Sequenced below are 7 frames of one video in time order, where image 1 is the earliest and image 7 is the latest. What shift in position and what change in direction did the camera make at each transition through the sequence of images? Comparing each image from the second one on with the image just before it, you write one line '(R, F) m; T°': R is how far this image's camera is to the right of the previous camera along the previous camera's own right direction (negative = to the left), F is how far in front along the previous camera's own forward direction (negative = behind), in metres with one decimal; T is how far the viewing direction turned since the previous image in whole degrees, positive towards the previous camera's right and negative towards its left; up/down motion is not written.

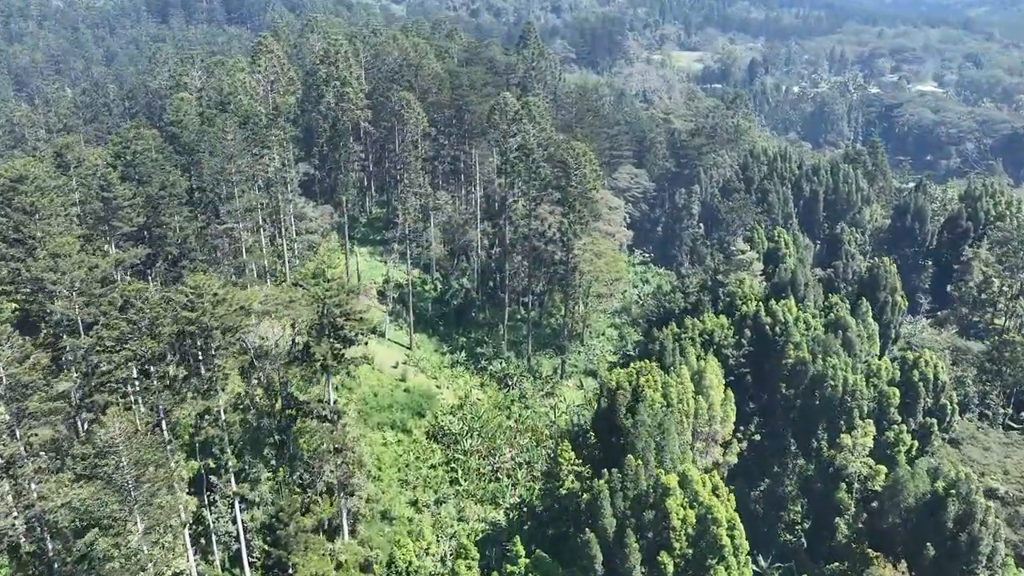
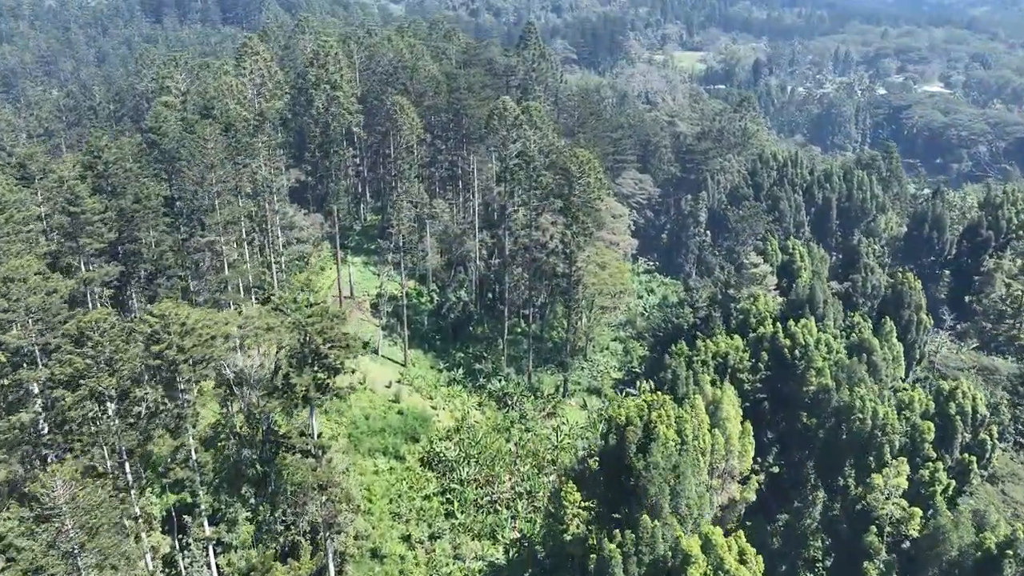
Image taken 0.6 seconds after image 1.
(0.0, +2.8) m; 0°
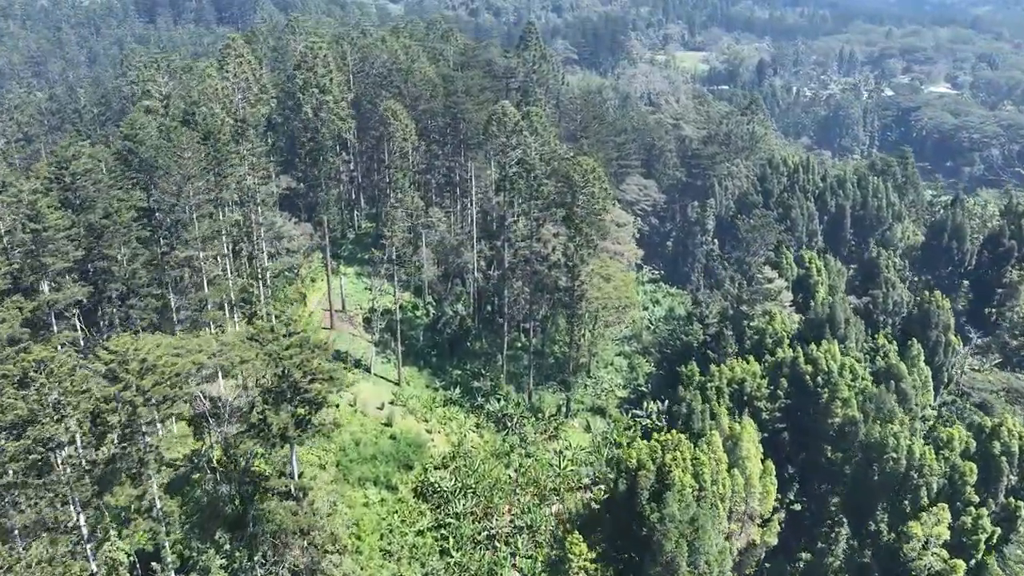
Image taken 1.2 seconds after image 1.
(0.0, +2.8) m; 0°
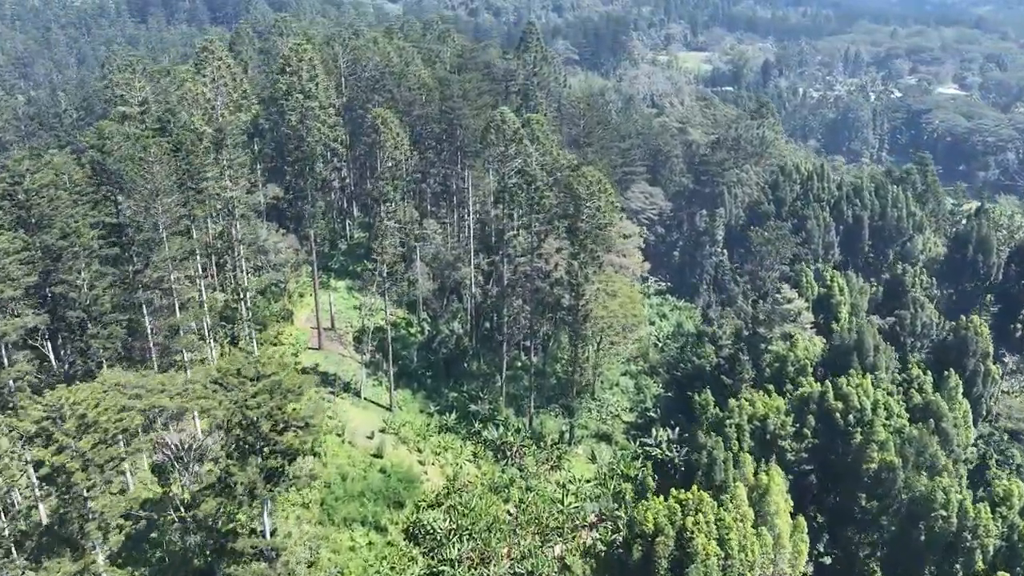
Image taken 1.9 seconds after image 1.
(+0.1, +3.3) m; 0°
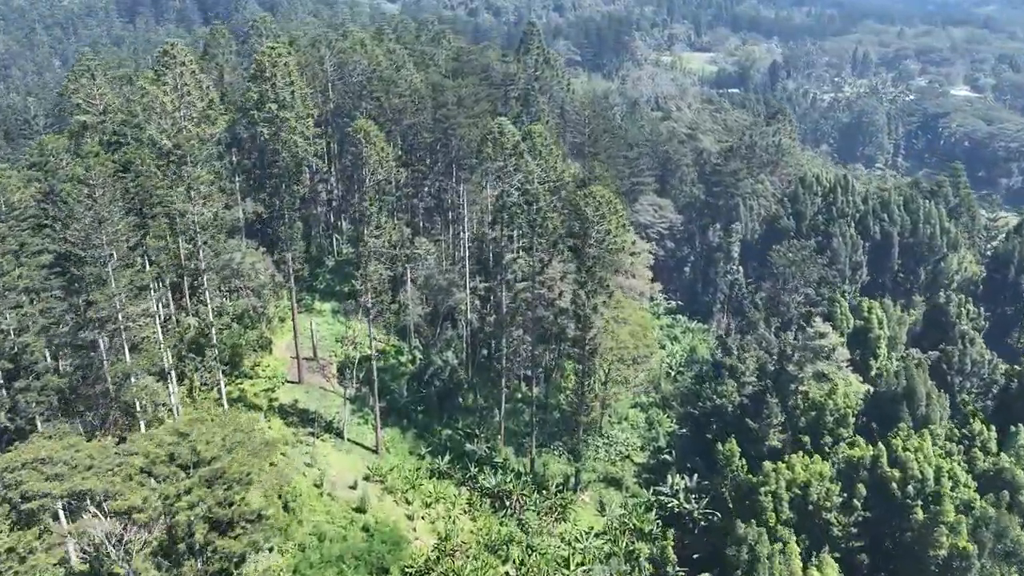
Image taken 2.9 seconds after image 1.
(+0.1, +4.7) m; 0°
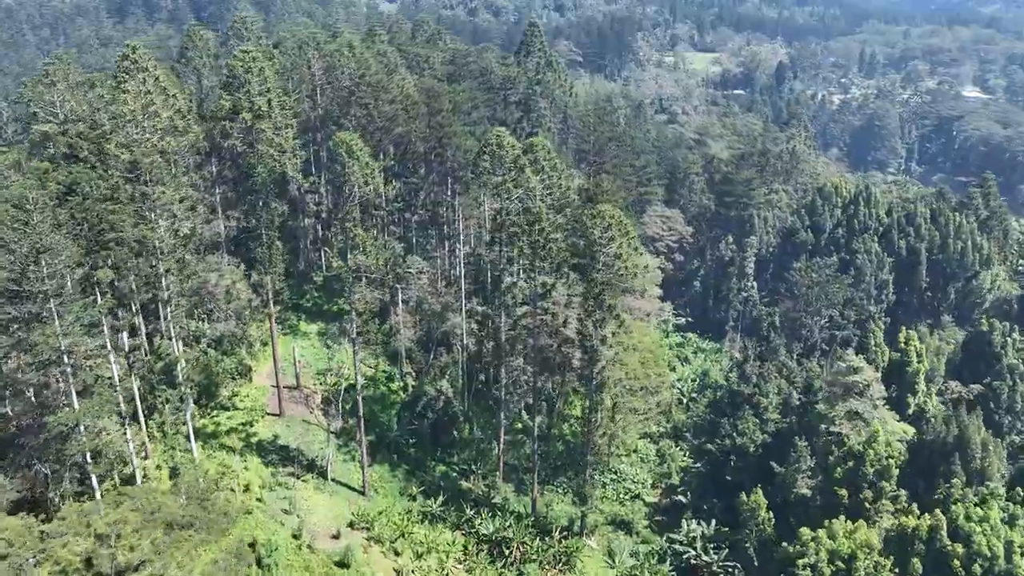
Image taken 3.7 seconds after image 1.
(0.0, +3.8) m; 0°
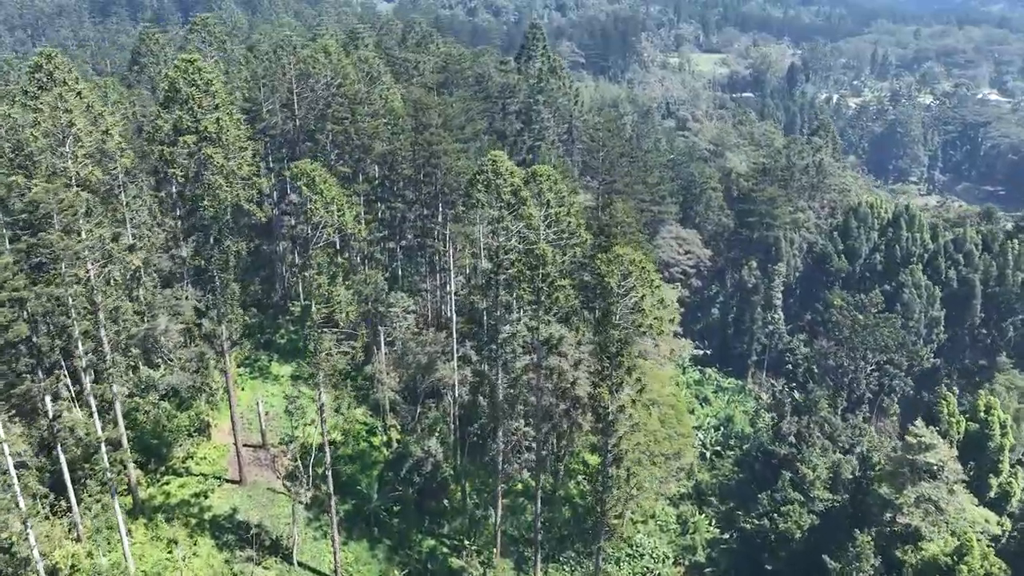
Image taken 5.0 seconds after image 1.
(+0.1, +6.1) m; 0°
